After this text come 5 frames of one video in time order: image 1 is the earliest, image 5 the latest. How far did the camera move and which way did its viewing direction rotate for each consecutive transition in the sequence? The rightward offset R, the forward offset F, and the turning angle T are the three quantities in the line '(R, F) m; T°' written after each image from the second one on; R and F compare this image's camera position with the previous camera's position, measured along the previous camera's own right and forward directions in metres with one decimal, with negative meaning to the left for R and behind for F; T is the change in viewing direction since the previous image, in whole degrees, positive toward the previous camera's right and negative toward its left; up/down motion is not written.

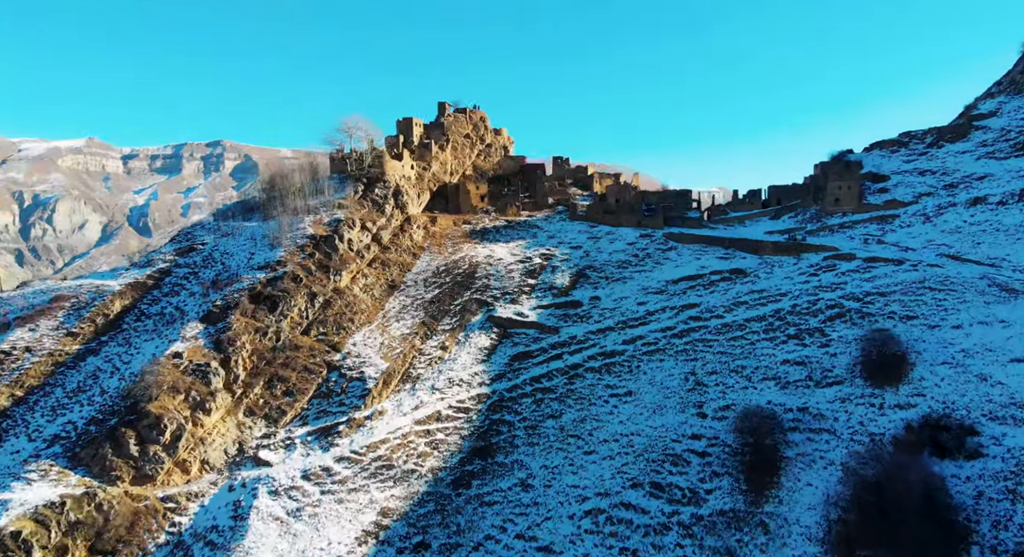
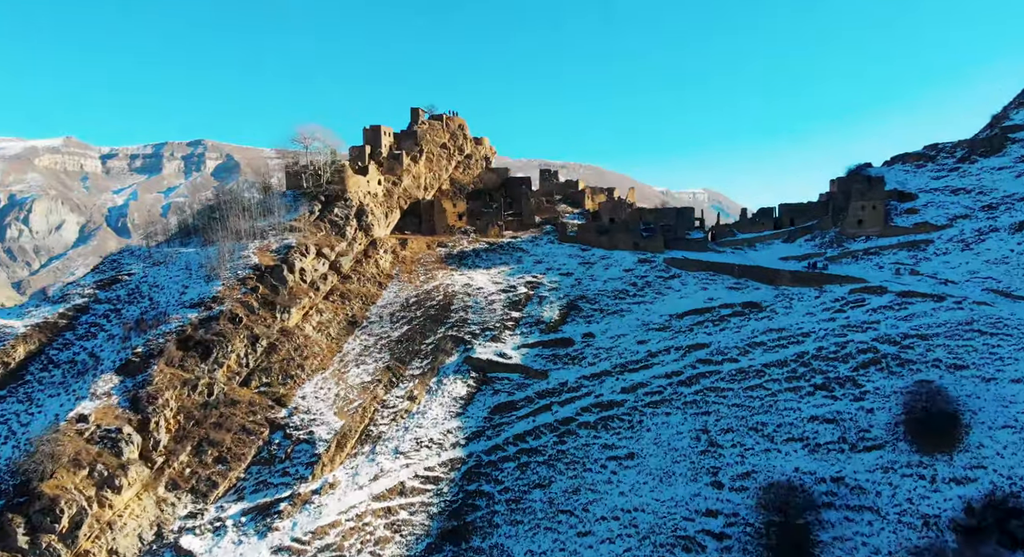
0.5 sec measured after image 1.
(+0.3, +7.2) m; +1°
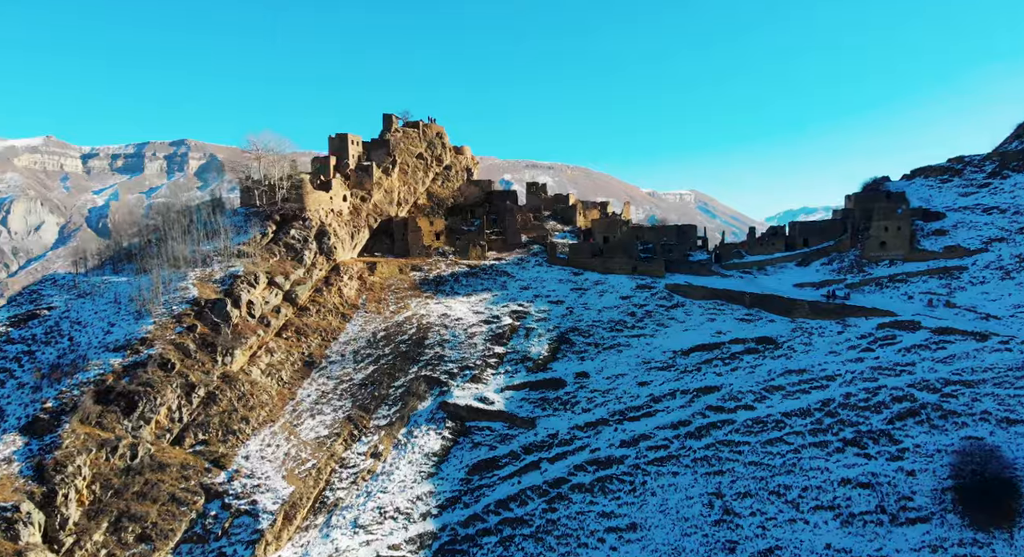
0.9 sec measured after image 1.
(+0.3, +5.8) m; +1°
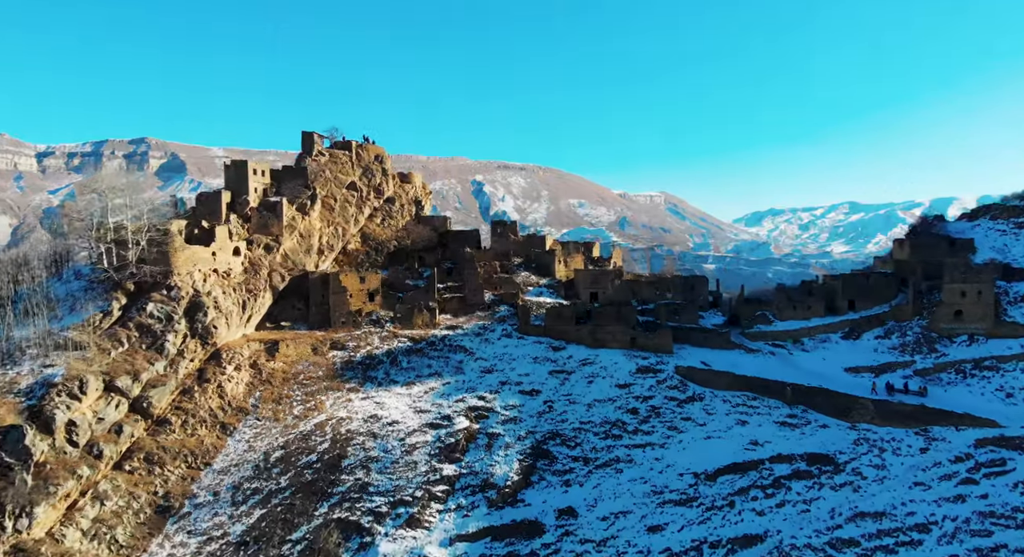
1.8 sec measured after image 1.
(+0.6, +12.2) m; +2°
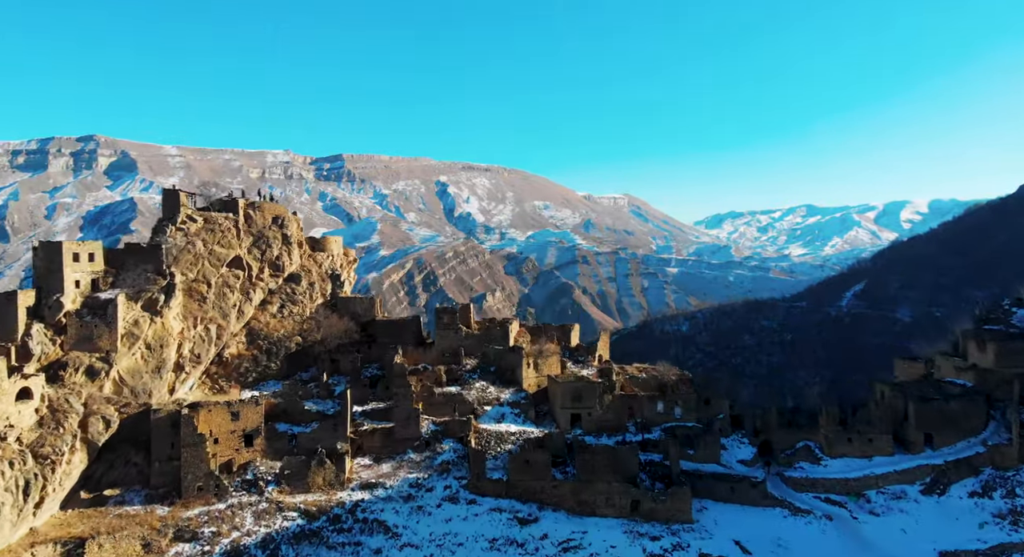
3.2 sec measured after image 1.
(+0.6, +11.5) m; +3°
